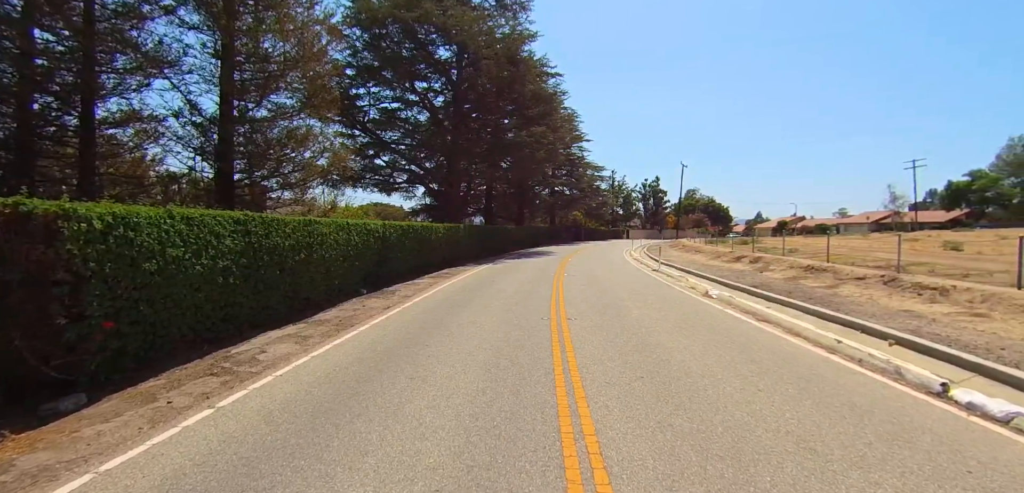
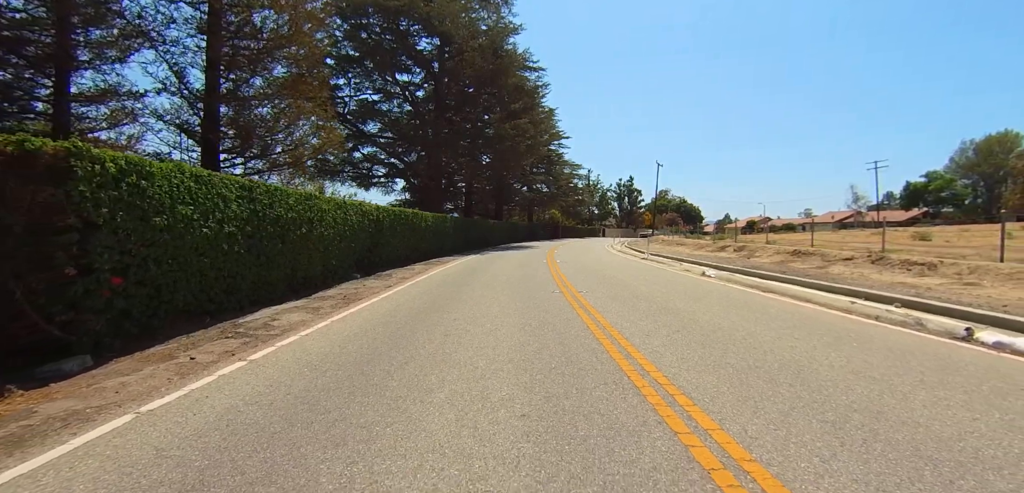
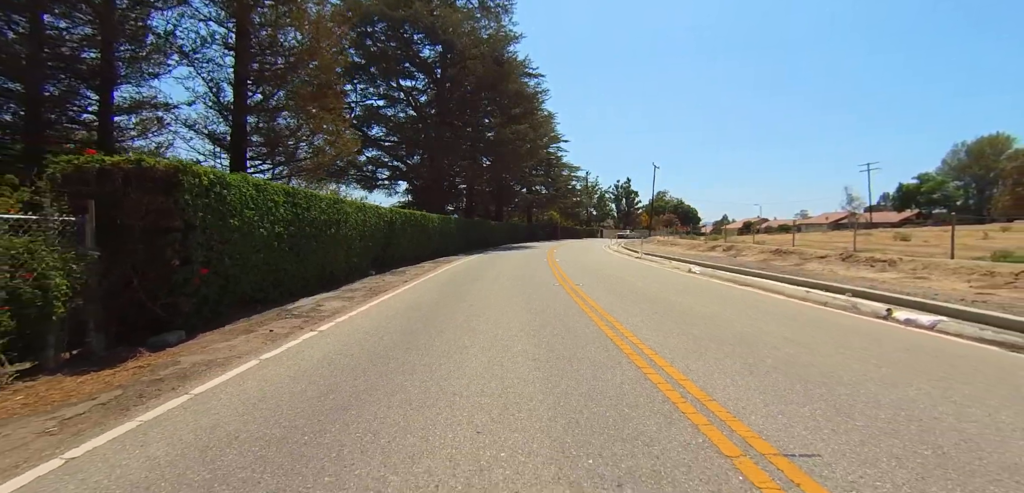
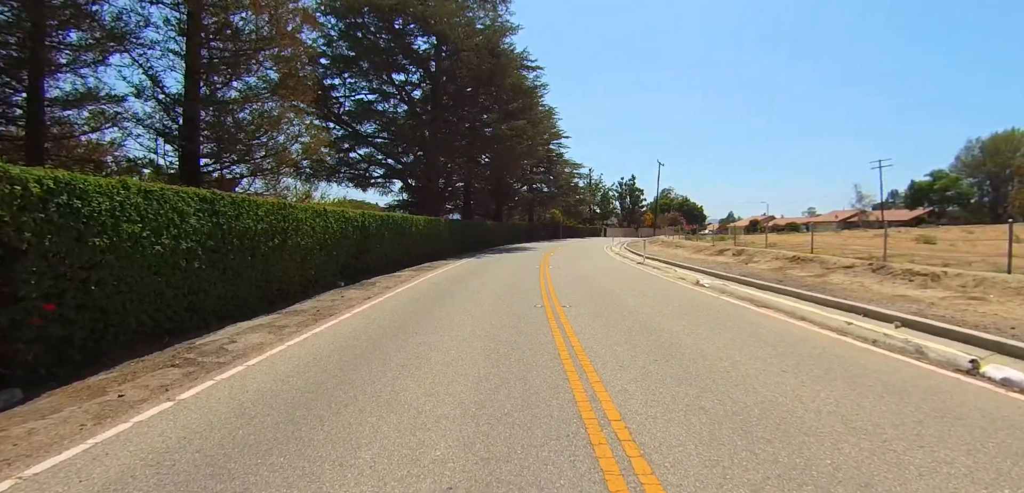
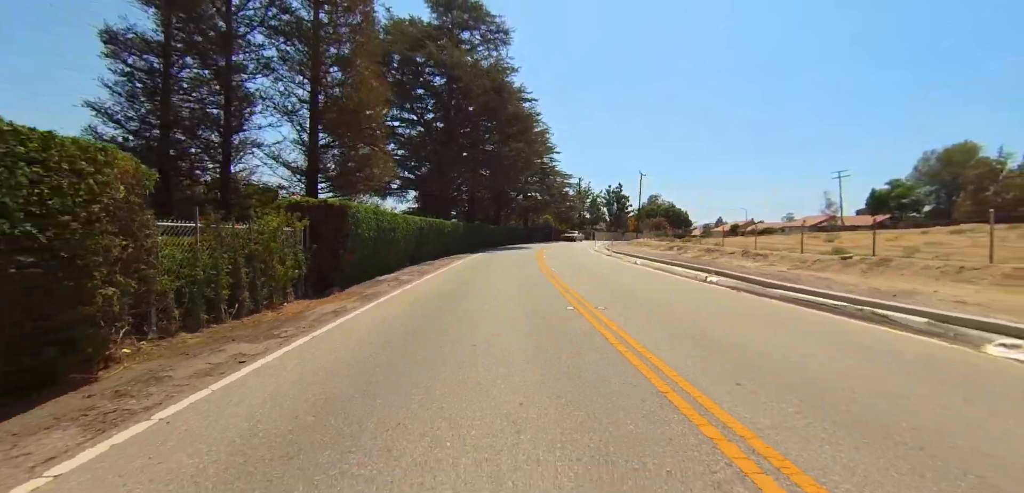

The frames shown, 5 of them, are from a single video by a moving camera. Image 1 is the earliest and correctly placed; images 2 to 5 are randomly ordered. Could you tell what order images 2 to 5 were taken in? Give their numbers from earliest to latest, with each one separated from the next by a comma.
4, 2, 3, 5
